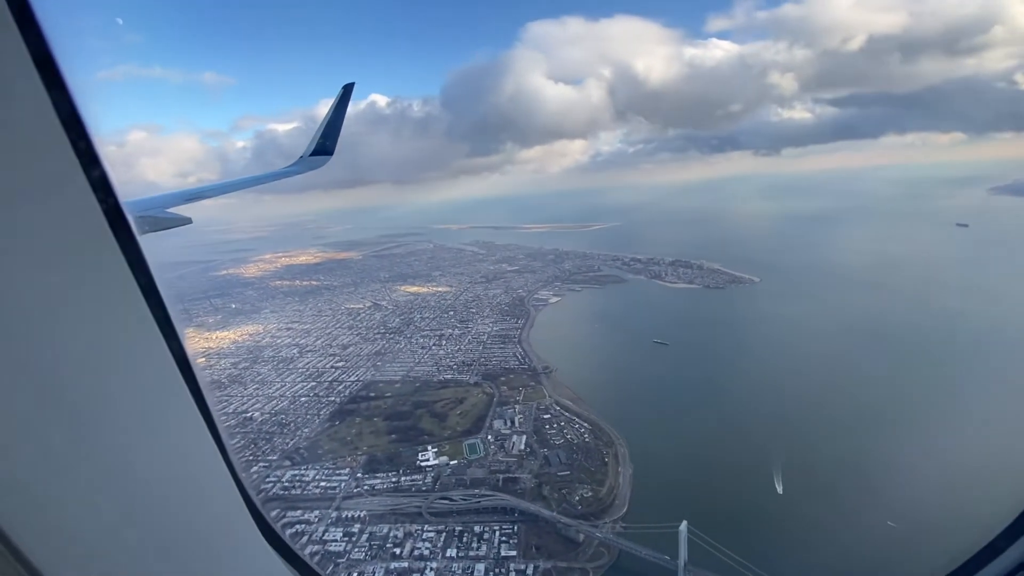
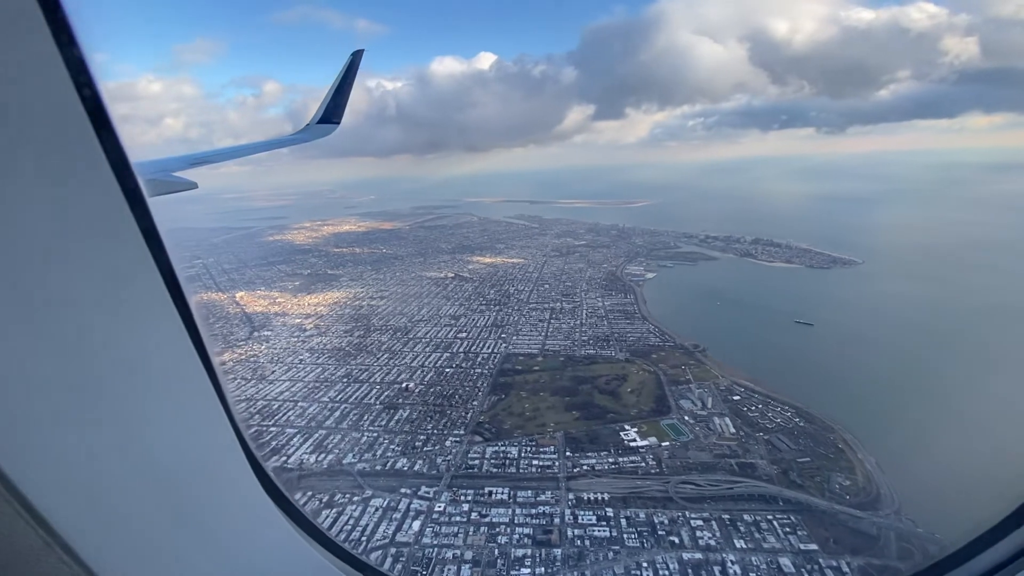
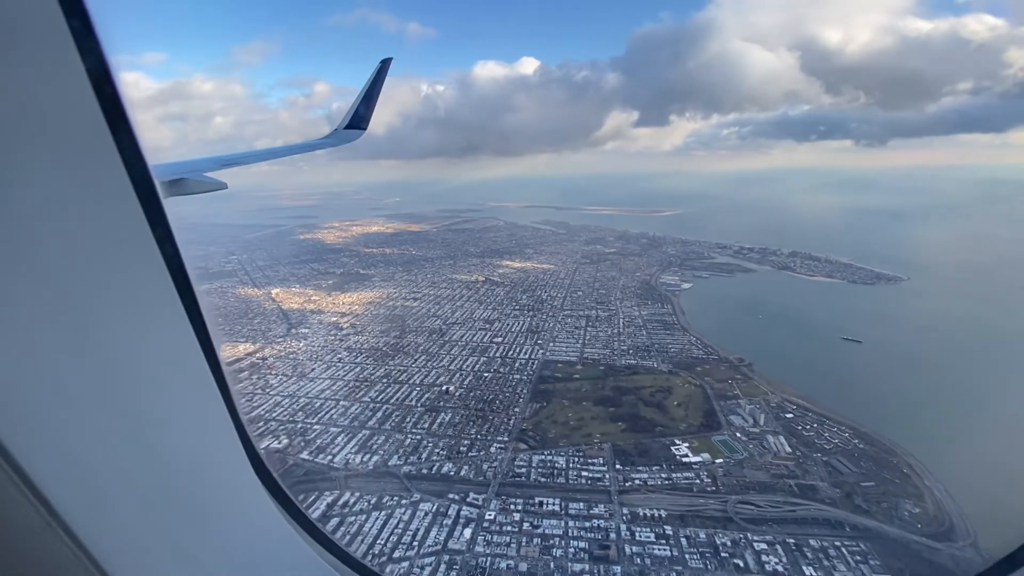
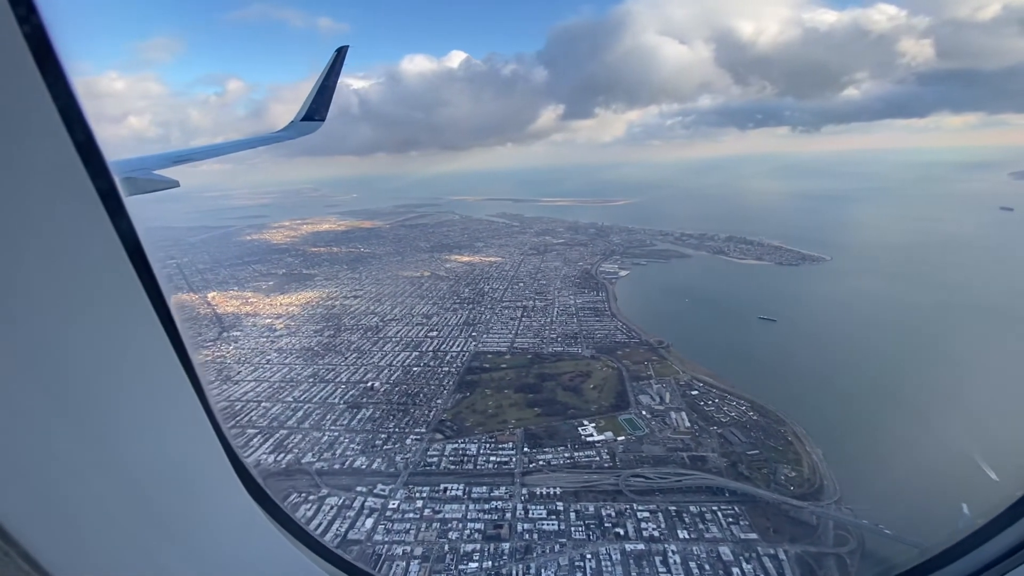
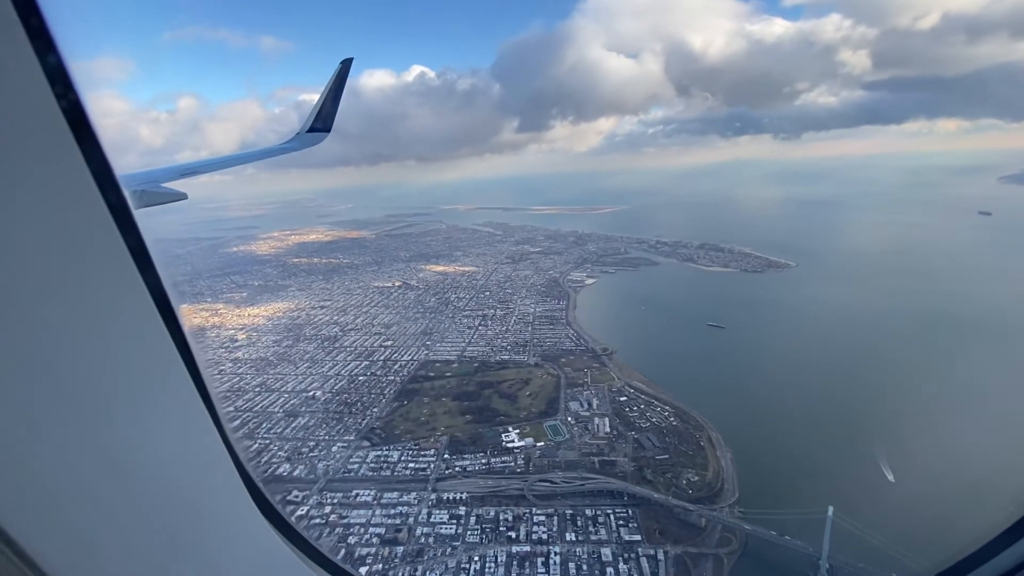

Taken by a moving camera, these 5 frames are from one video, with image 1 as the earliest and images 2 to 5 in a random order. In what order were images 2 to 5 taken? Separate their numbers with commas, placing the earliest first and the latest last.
5, 4, 2, 3
